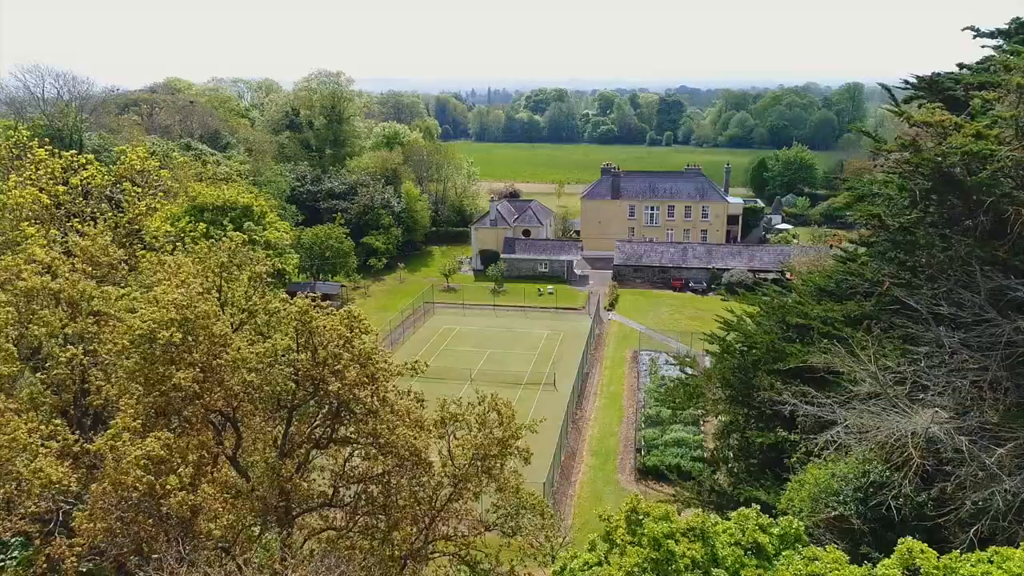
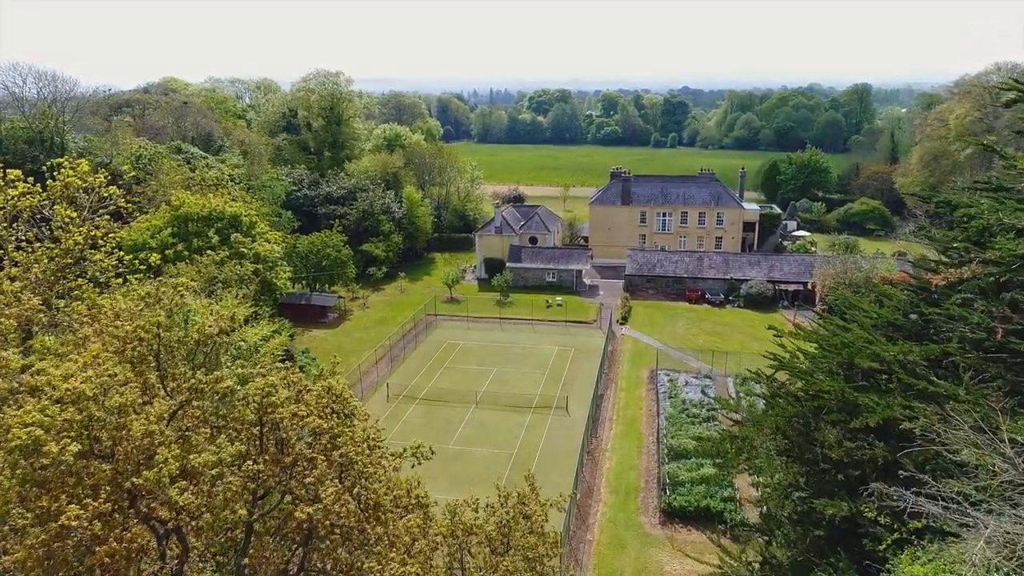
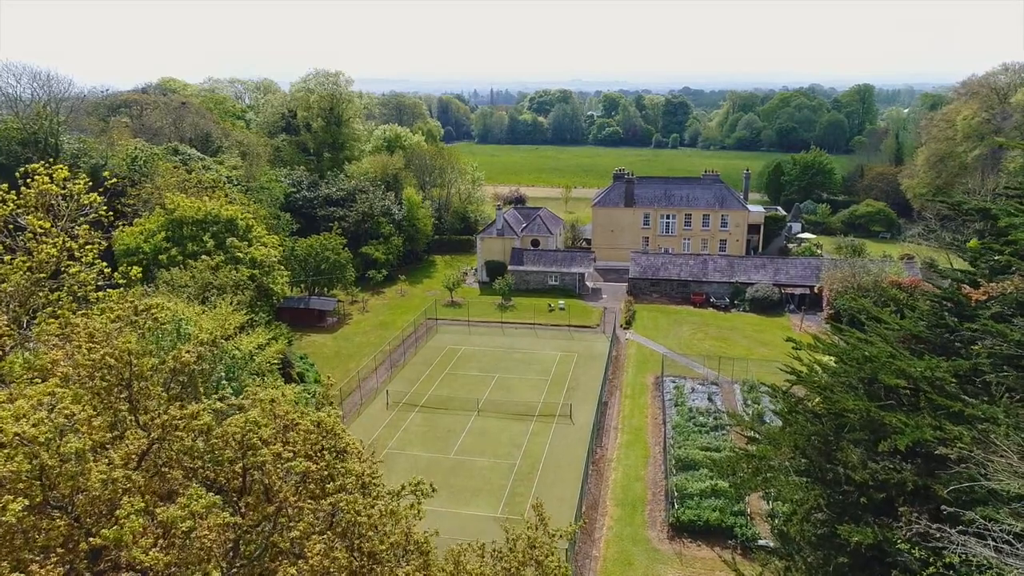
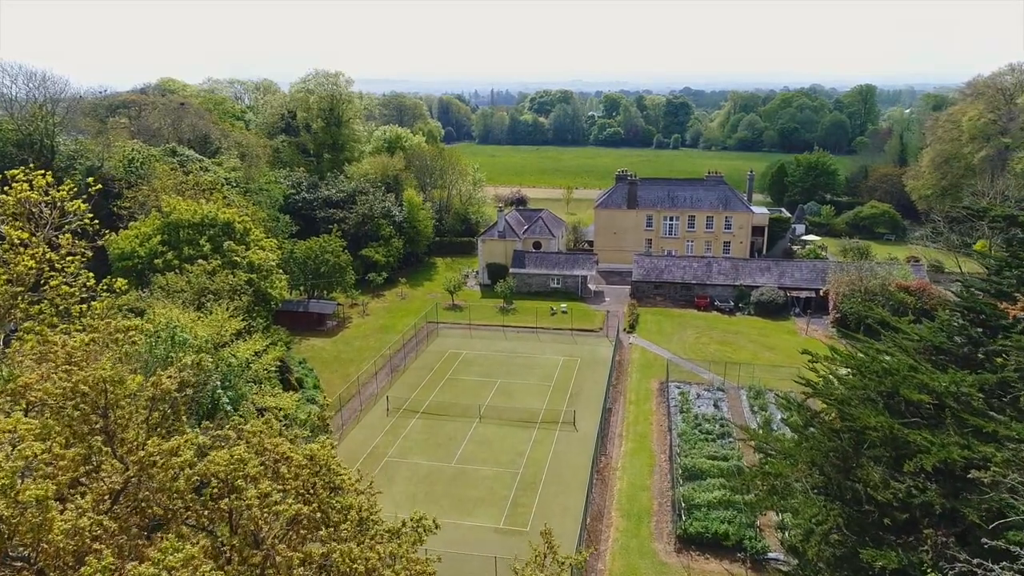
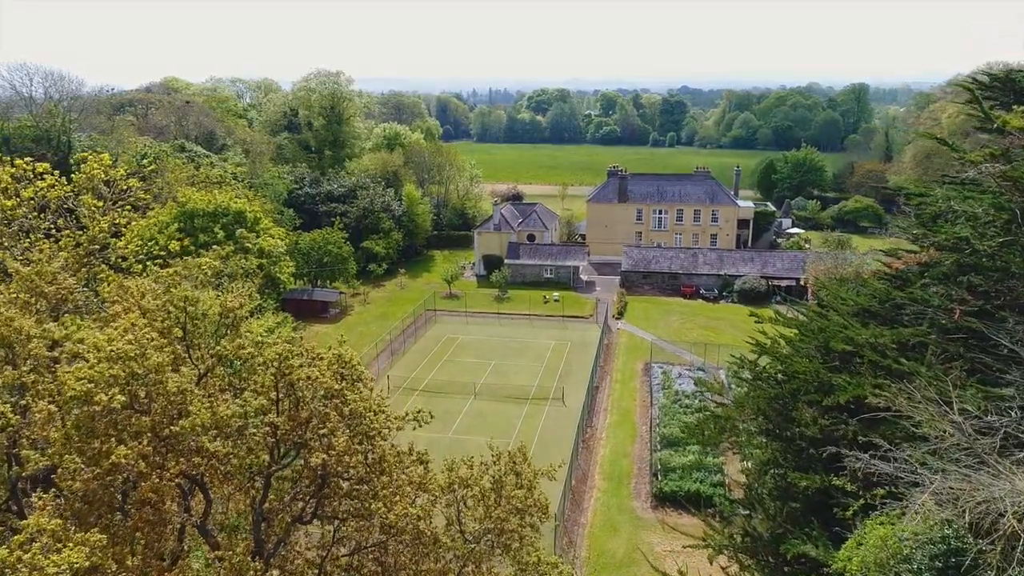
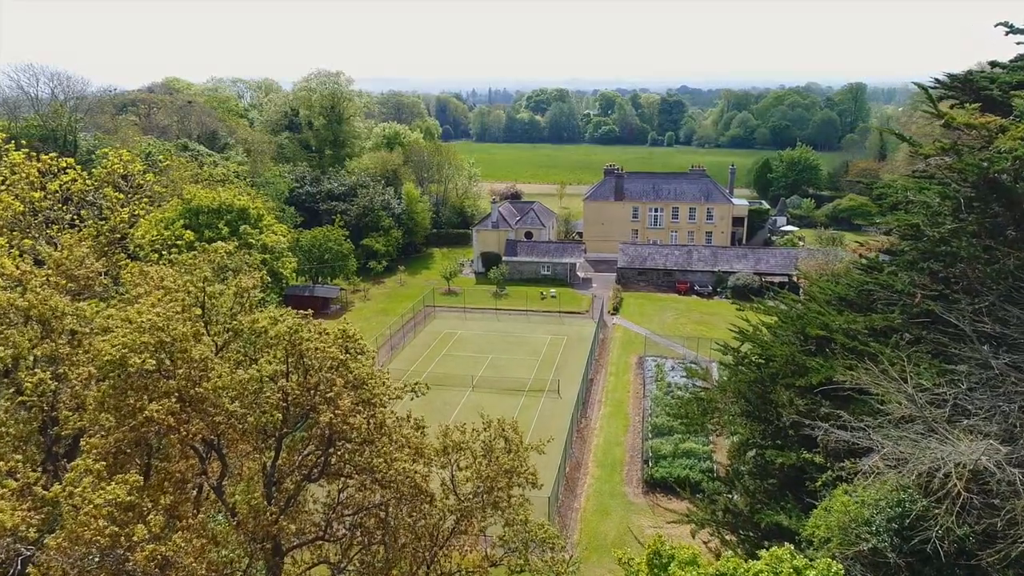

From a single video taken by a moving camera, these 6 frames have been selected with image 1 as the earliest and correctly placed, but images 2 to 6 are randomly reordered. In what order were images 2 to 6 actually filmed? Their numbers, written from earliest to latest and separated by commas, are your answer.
6, 5, 2, 3, 4
